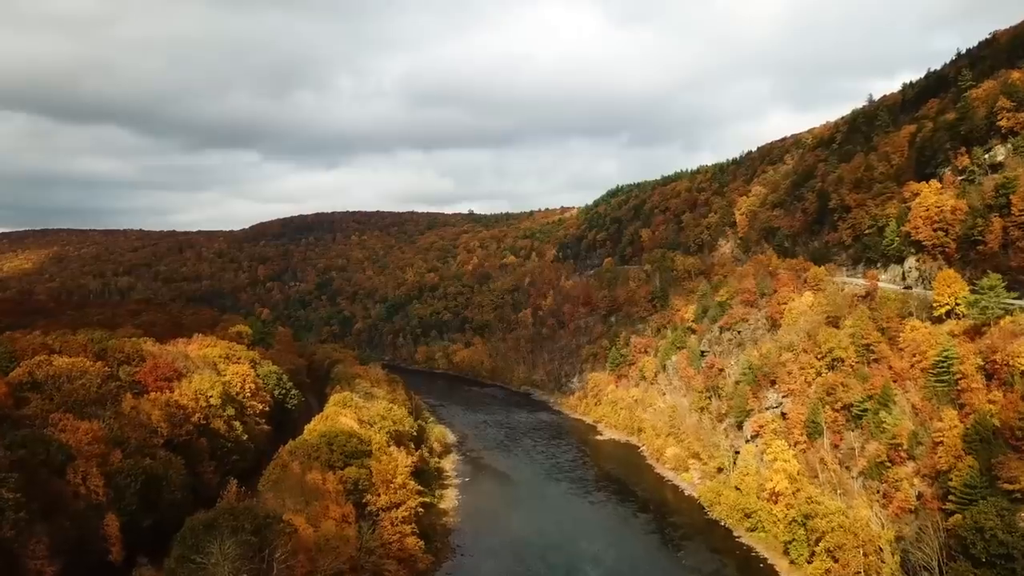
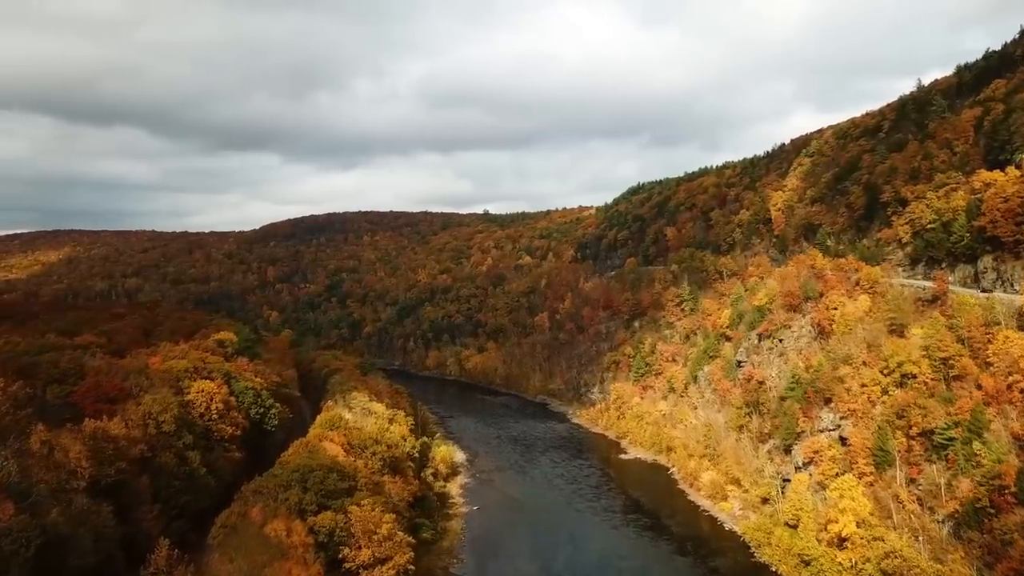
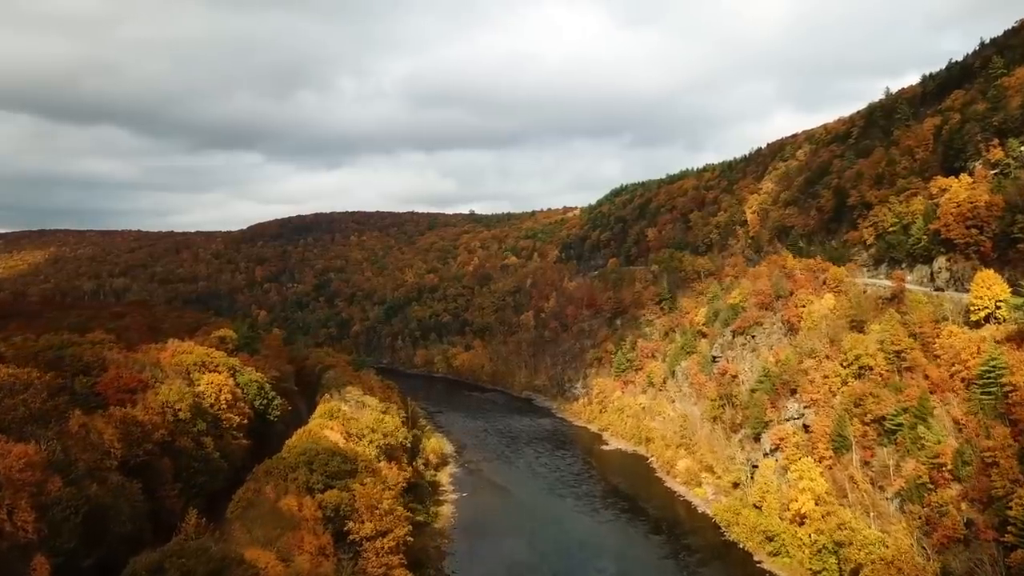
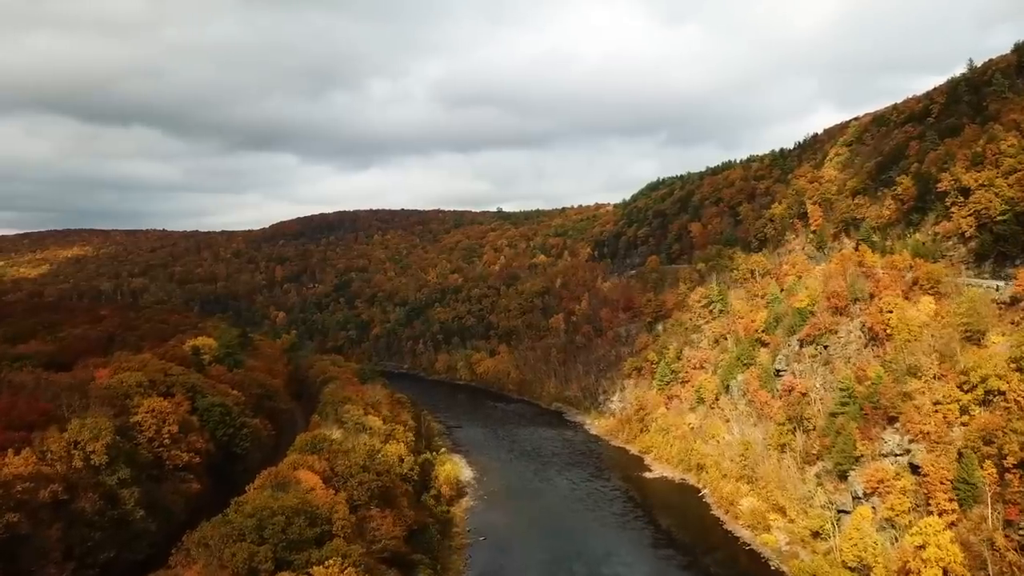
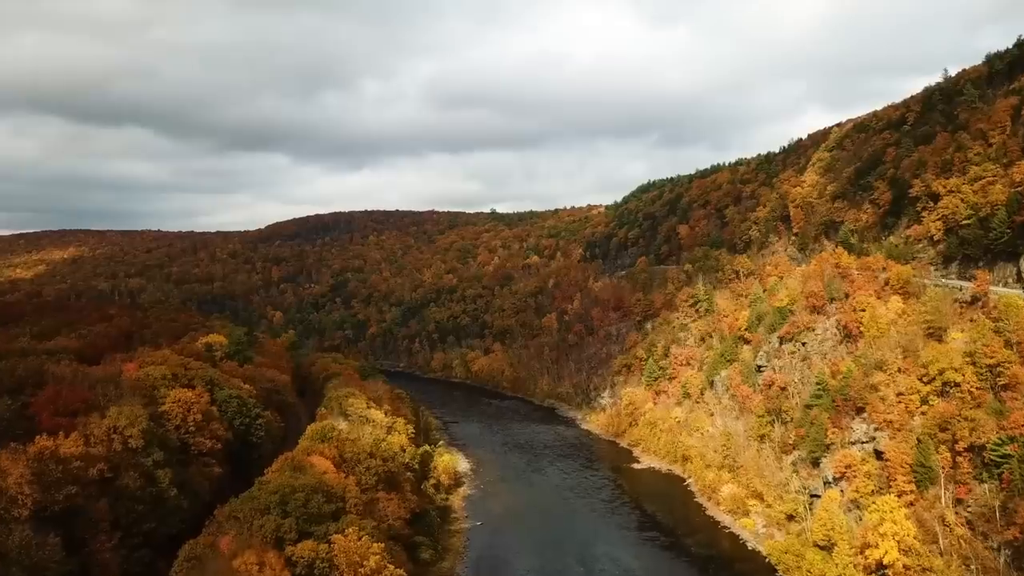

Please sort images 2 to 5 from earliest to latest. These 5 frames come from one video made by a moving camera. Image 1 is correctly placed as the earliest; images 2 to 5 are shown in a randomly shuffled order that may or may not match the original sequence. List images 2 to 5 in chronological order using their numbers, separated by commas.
3, 2, 5, 4
